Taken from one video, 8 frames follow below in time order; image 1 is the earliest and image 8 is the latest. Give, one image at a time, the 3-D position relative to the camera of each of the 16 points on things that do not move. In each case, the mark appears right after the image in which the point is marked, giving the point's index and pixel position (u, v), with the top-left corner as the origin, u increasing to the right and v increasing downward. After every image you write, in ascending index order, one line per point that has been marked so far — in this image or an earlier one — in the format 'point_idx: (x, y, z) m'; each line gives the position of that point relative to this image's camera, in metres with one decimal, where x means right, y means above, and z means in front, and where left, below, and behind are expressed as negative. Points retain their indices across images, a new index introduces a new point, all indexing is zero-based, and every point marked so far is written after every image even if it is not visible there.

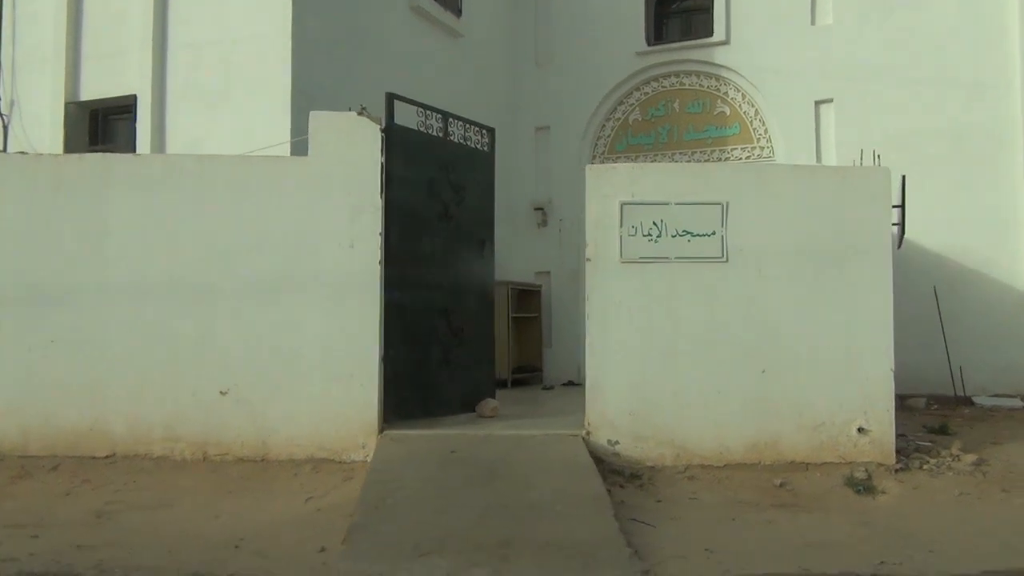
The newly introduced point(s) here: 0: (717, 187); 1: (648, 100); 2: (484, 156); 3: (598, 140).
0: (+1.1, +0.6, +5.2) m
1: (+1.4, +1.9, +9.5) m
2: (-0.2, +0.9, +6.2) m
3: (+0.9, +1.6, +9.7) m
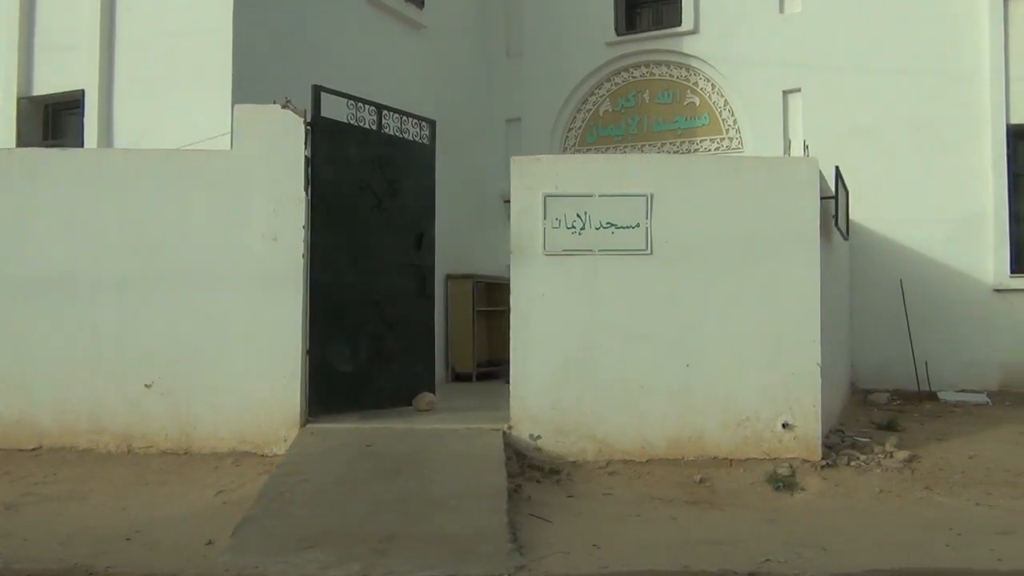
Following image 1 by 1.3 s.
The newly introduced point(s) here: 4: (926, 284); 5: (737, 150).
0: (+0.7, +0.6, +5.1) m
1: (+1.1, +2.0, +9.4) m
2: (-0.6, +0.9, +6.1) m
3: (+0.6, +1.6, +9.6) m
4: (+3.6, 0.0, +8.1) m
5: (+2.2, +1.3, +8.8) m
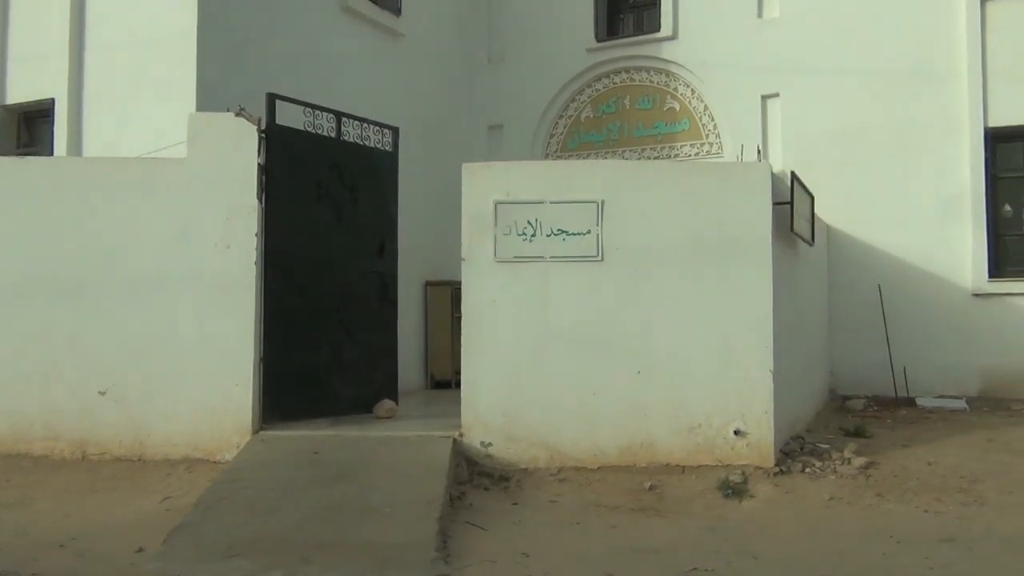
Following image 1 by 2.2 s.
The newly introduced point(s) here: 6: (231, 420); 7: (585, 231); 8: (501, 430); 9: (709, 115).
0: (+0.5, +0.6, +5.1) m
1: (+0.9, +1.9, +9.4) m
2: (-0.8, +0.9, +6.1) m
3: (+0.4, +1.6, +9.6) m
4: (+3.4, 0.0, +8.0) m
5: (+2.0, +1.3, +8.8) m
6: (-1.6, -0.7, +5.1) m
7: (+0.4, +0.3, +5.0) m
8: (-0.1, -0.8, +5.0) m
9: (+1.9, +1.7, +8.8) m
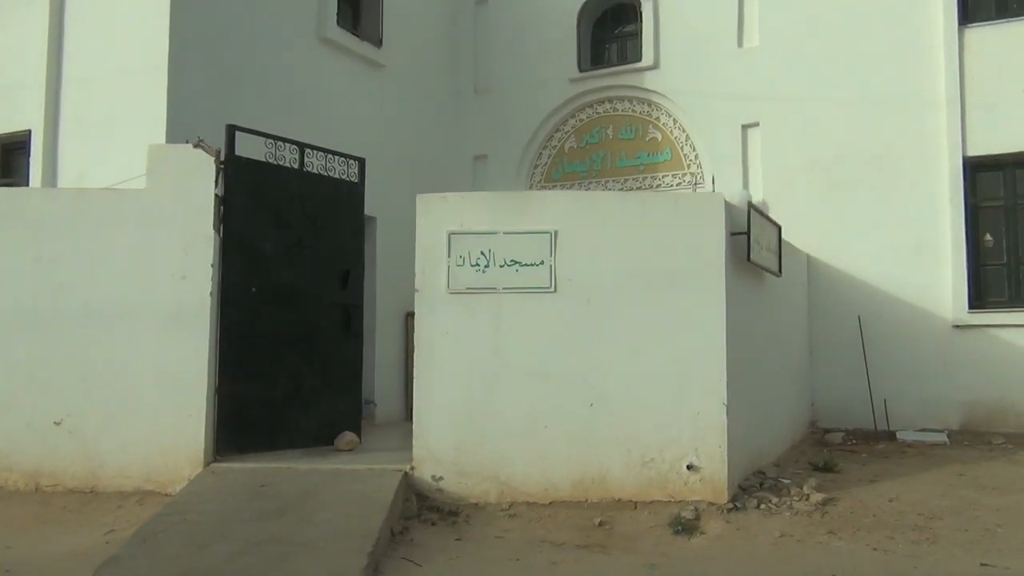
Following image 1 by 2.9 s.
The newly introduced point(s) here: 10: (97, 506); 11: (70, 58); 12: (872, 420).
0: (+0.2, +0.4, +5.1) m
1: (+0.7, +1.6, +9.4) m
2: (-1.1, +0.7, +6.2) m
3: (+0.2, +1.3, +9.6) m
4: (+3.2, -0.3, +8.0) m
5: (+1.8, +1.0, +8.7) m
6: (-1.8, -0.9, +5.1) m
7: (+0.1, +0.1, +5.0) m
8: (-0.3, -0.9, +5.0) m
9: (+1.7, +1.4, +8.8) m
10: (-2.2, -1.2, +5.0) m
11: (-3.3, +1.7, +6.8) m
12: (+3.1, -1.1, +7.9) m
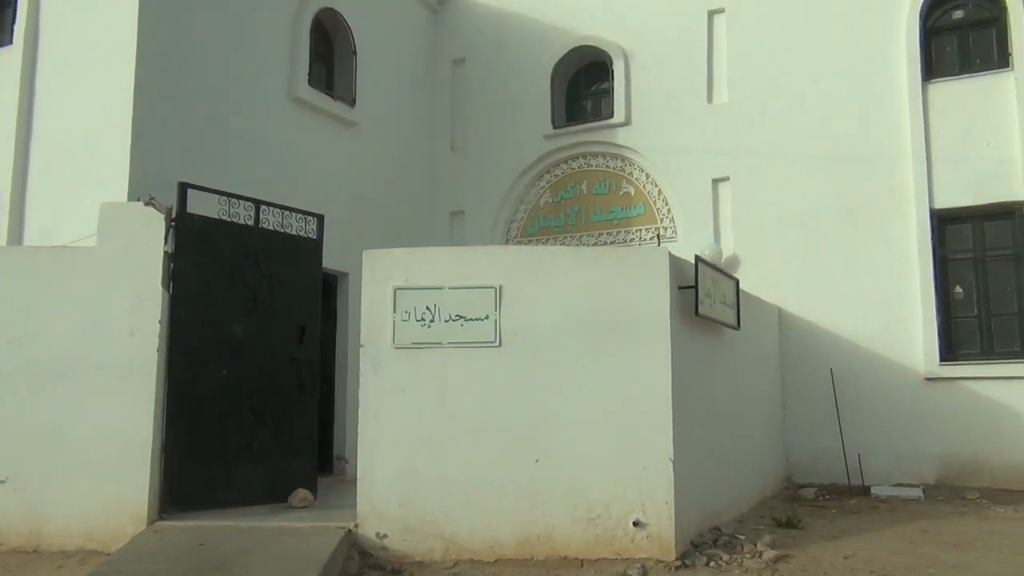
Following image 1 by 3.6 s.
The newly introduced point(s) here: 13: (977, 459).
0: (-0.1, +0.1, +5.1) m
1: (+0.5, +1.1, +9.5) m
2: (-1.4, +0.3, +6.2) m
3: (0.0, +0.7, +9.7) m
4: (+2.9, -0.7, +7.9) m
5: (+1.5, +0.5, +8.7) m
6: (-2.1, -1.2, +5.0) m
7: (-0.2, -0.2, +5.0) m
8: (-0.6, -1.2, +4.9) m
9: (+1.5, +0.9, +8.9) m
10: (-2.5, -1.5, +4.9) m
11: (-3.5, +1.3, +6.9) m
12: (+2.8, -1.6, +7.8) m
13: (+3.7, -1.4, +7.4) m
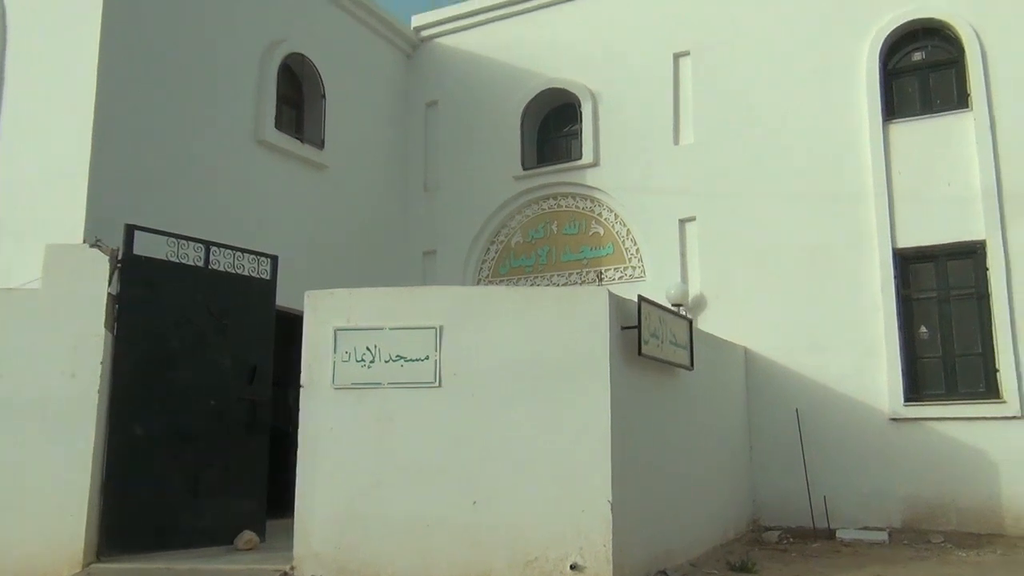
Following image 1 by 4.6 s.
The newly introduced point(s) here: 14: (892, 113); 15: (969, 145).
0: (-0.4, -0.1, +5.1) m
1: (+0.2, +0.7, +9.5) m
2: (-1.7, 0.0, +6.2) m
3: (-0.3, +0.3, +9.7) m
4: (+2.6, -1.1, +7.8) m
5: (+1.2, +0.1, +8.7) m
6: (-2.4, -1.4, +5.0) m
7: (-0.5, -0.4, +5.0) m
8: (-0.9, -1.5, +4.8) m
9: (+1.2, +0.5, +8.9) m
10: (-2.8, -1.7, +4.8) m
11: (-3.9, +1.0, +6.9) m
12: (+2.5, -1.9, +7.7) m
13: (+3.4, -1.7, +7.3) m
14: (+3.3, +1.5, +8.0) m
15: (+3.8, +1.2, +7.6) m
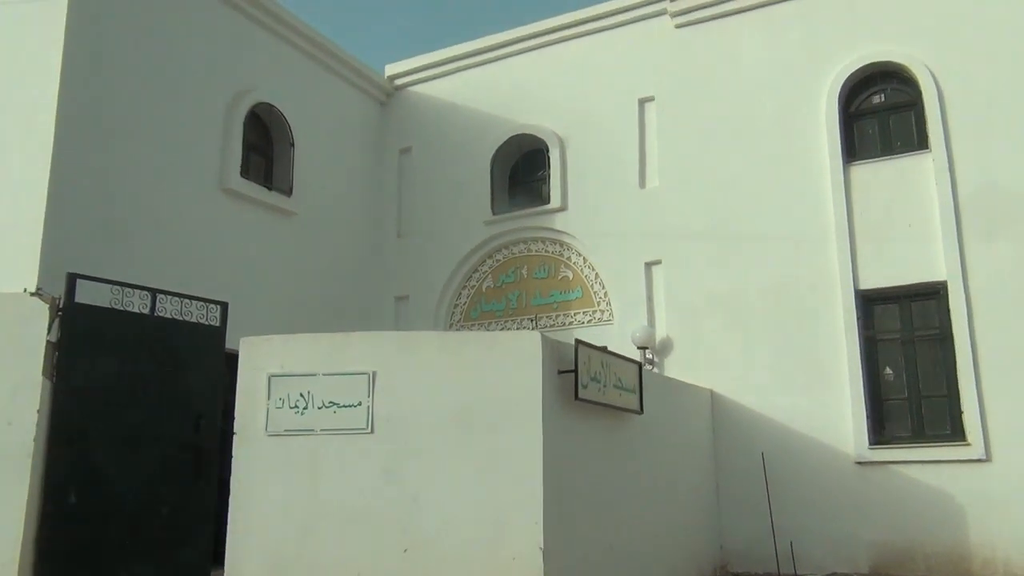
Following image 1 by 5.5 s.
0: (-0.8, -0.4, +5.1) m
1: (-0.2, +0.2, +9.5) m
2: (-2.0, -0.3, +6.2) m
3: (-0.6, -0.2, +9.7) m
4: (+2.3, -1.4, +7.7) m
5: (+0.9, -0.3, +8.7) m
6: (-2.8, -1.7, +4.9) m
7: (-0.8, -0.6, +5.0) m
8: (-1.3, -1.7, +4.8) m
9: (+0.8, +0.1, +8.9) m
10: (-3.2, -2.0, +4.8) m
11: (-4.2, +0.6, +7.0) m
12: (+2.2, -2.3, +7.6) m
13: (+3.1, -2.0, +7.2) m
14: (+3.0, +1.2, +8.1) m
15: (+3.4, +0.8, +7.6) m
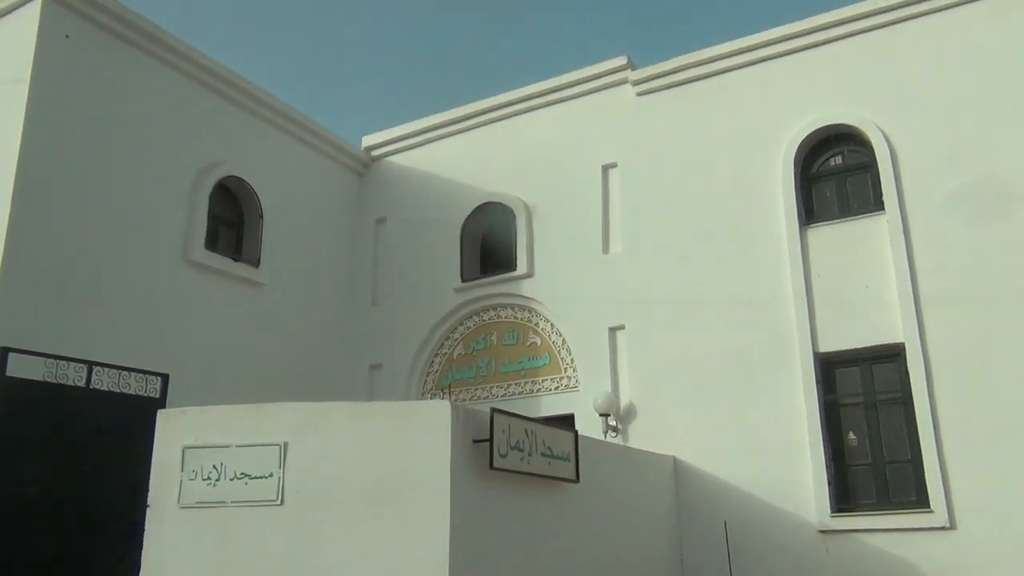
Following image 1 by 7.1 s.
0: (-1.3, -0.7, +5.1) m
1: (-0.5, -0.5, +9.5) m
2: (-2.5, -0.8, +6.3) m
3: (-0.9, -0.9, +9.7) m
4: (+1.9, -2.0, +7.5) m
5: (+0.6, -1.0, +8.7) m
6: (-3.2, -2.1, +4.9) m
7: (-1.3, -1.0, +5.0) m
8: (-1.8, -2.1, +4.7) m
9: (+0.5, -0.6, +8.8) m
10: (-3.7, -2.4, +4.8) m
11: (-4.6, 0.0, +7.2) m
12: (+1.9, -2.8, +7.3) m
13: (+2.7, -2.5, +6.9) m
14: (+2.6, +0.6, +8.0) m
15: (+3.1, +0.3, +7.5) m
